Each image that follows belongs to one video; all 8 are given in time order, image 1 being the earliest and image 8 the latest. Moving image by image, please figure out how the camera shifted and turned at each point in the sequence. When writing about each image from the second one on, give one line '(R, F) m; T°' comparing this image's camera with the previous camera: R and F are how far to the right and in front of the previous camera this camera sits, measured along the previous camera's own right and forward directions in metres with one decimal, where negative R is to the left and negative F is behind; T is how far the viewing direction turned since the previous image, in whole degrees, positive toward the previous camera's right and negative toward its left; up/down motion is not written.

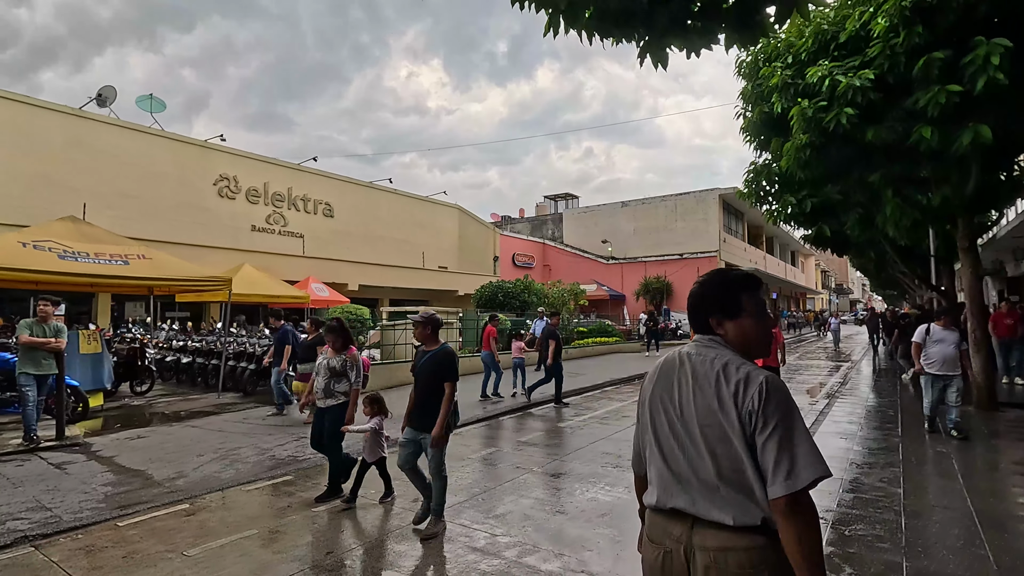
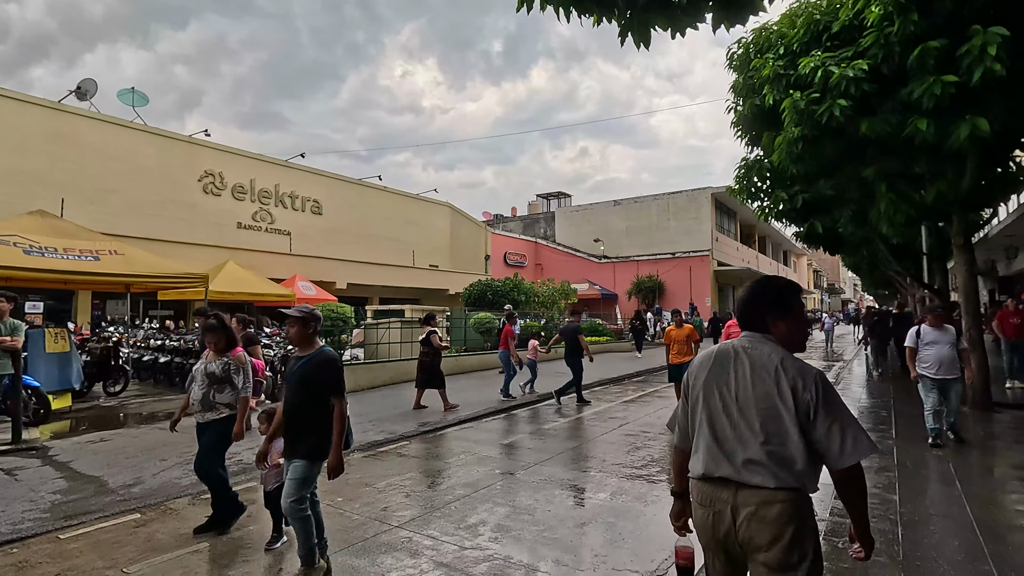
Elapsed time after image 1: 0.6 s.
(+0.2, +0.3) m; +1°
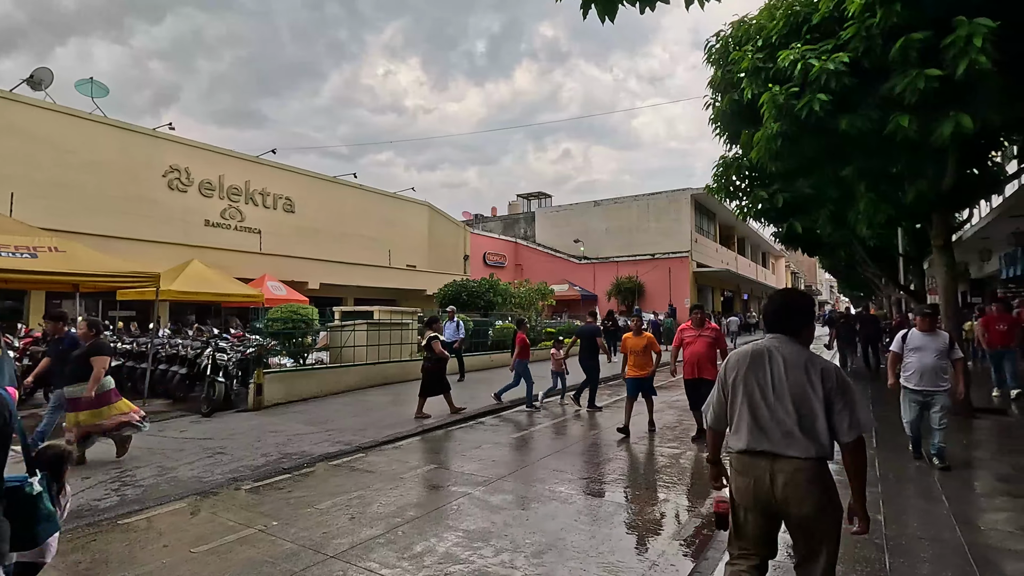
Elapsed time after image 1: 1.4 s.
(+0.2, +0.4) m; +2°
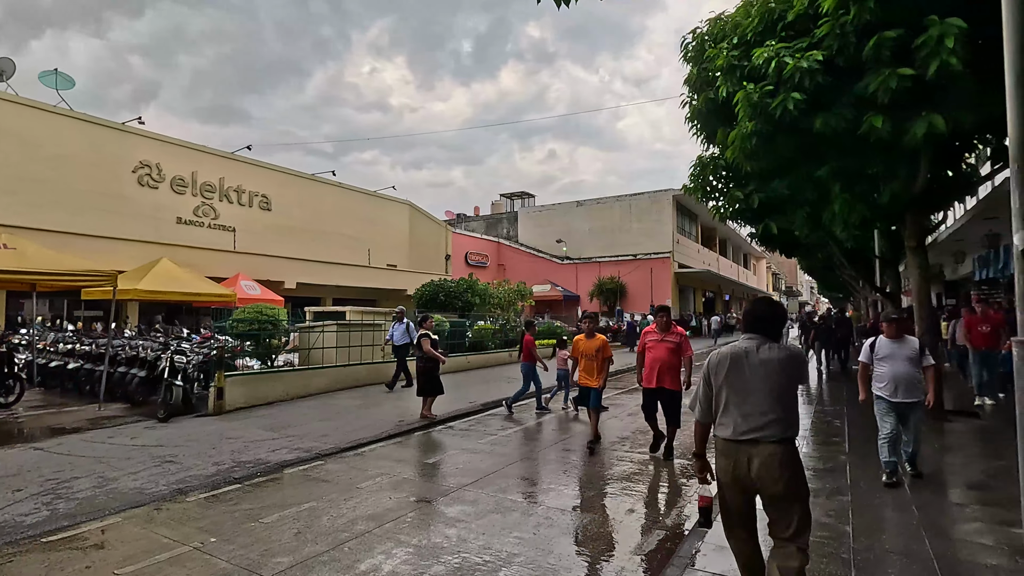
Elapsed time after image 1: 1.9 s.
(+0.2, +0.2) m; +1°
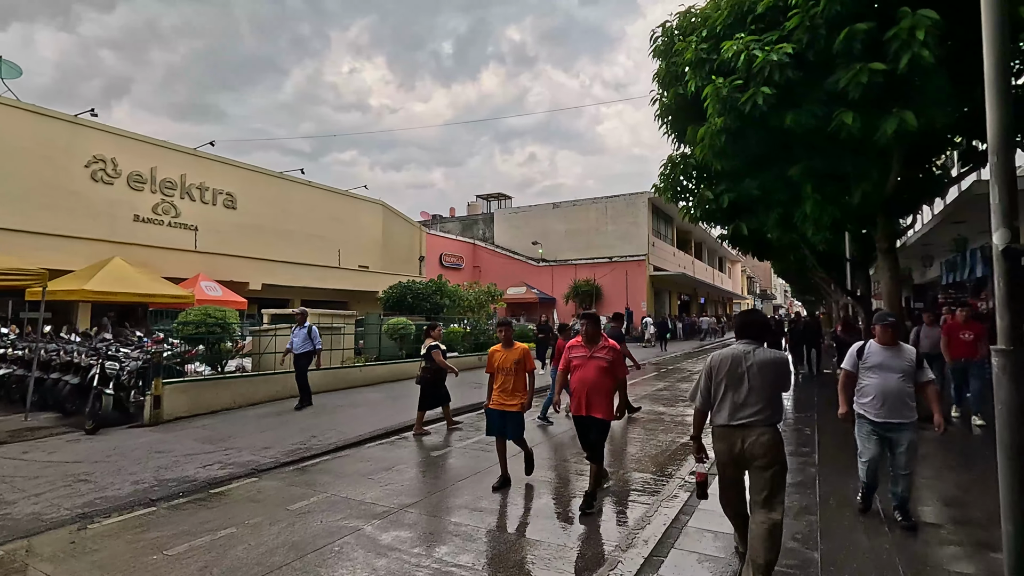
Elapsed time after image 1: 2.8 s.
(+0.3, +0.4) m; +2°
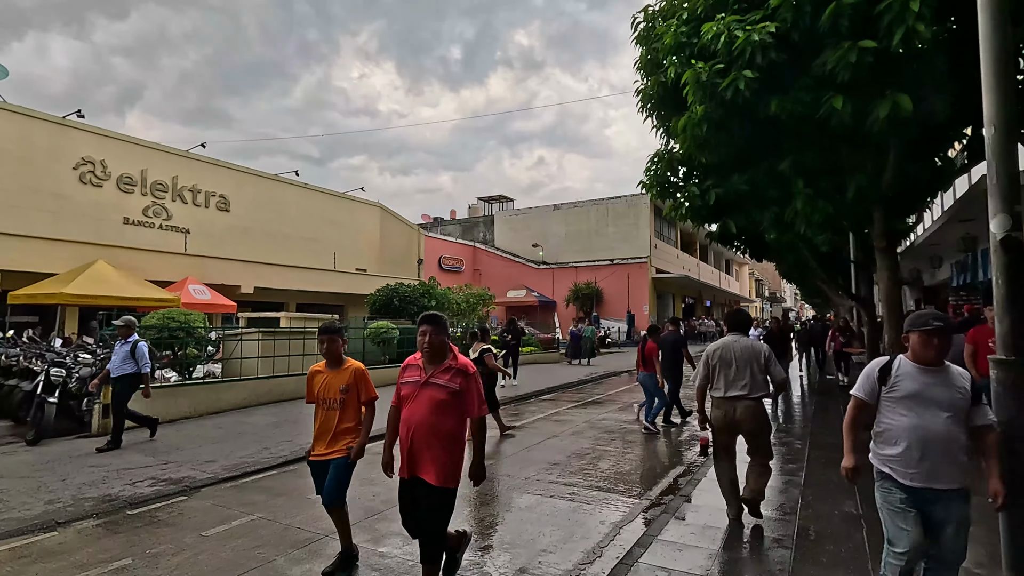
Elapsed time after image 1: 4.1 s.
(+0.5, +0.5) m; -1°
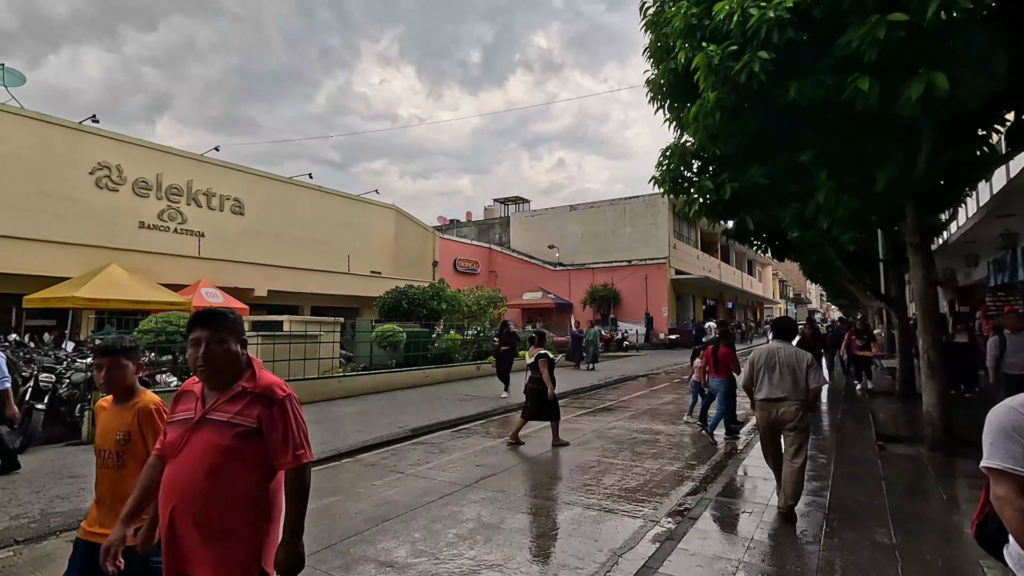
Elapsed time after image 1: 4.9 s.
(+0.2, +0.4) m; -2°
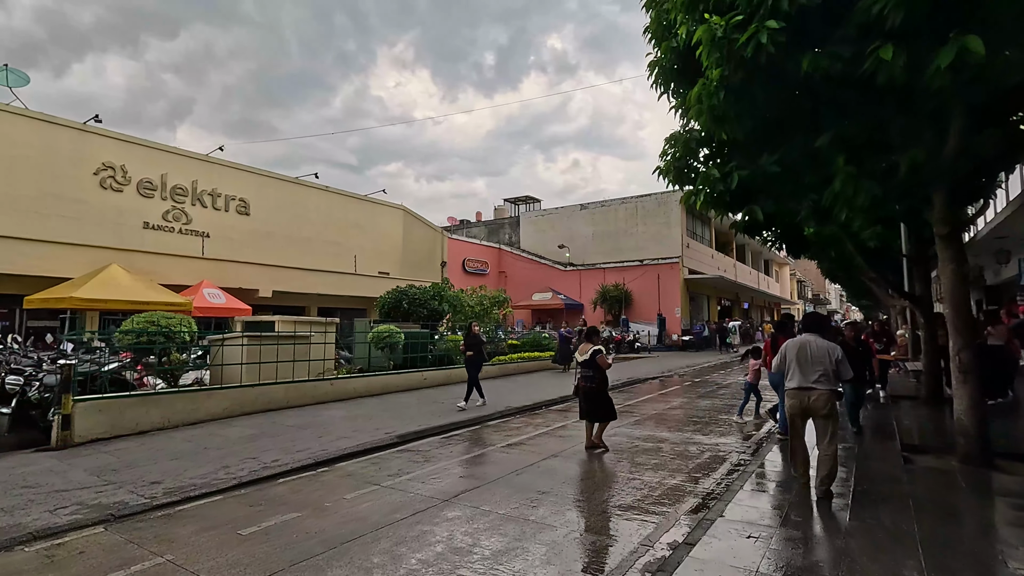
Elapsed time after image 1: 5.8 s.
(+0.3, +0.5) m; -1°
